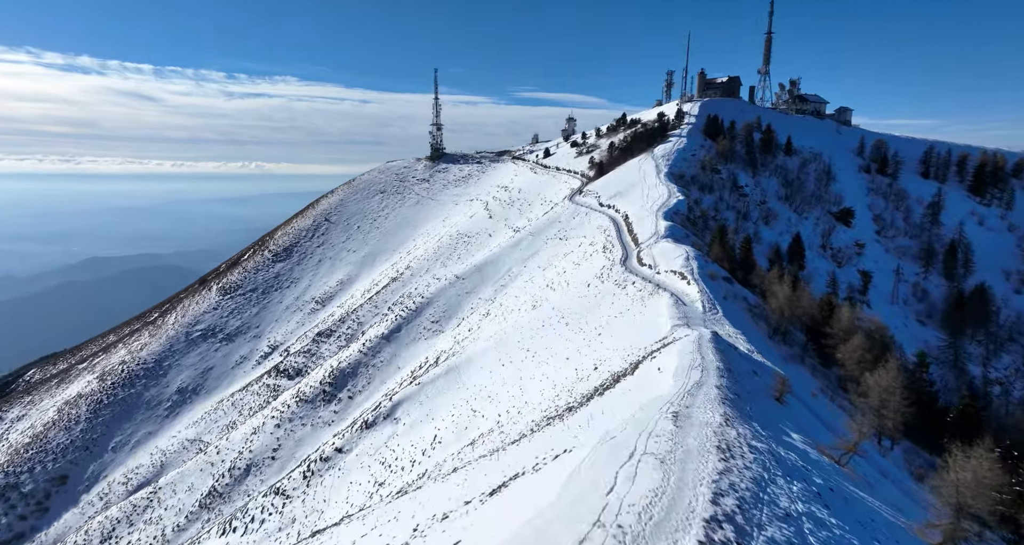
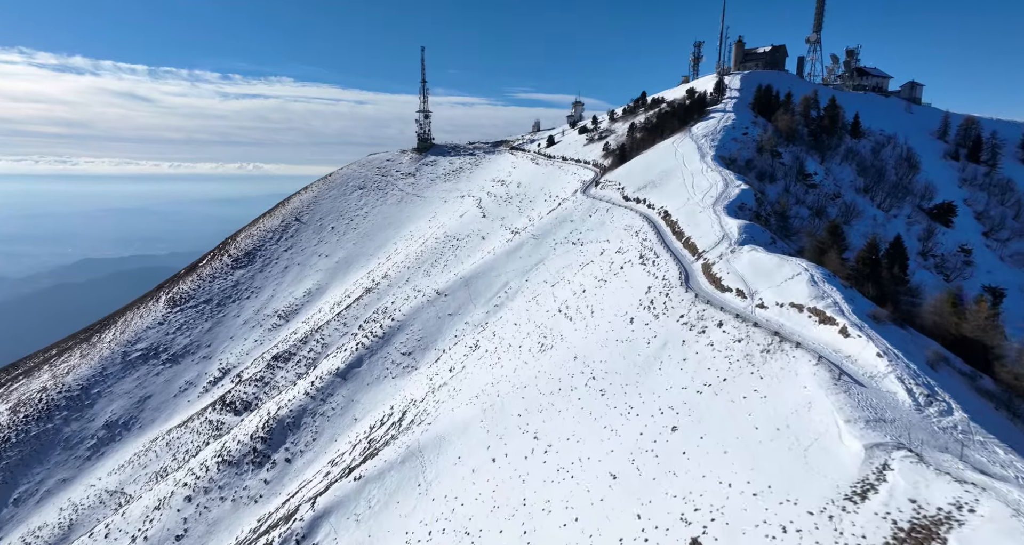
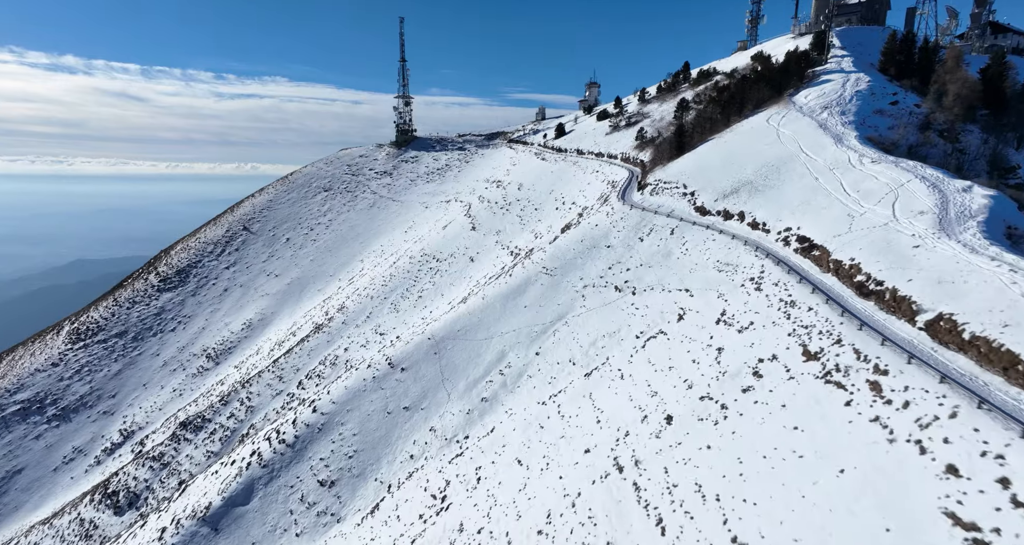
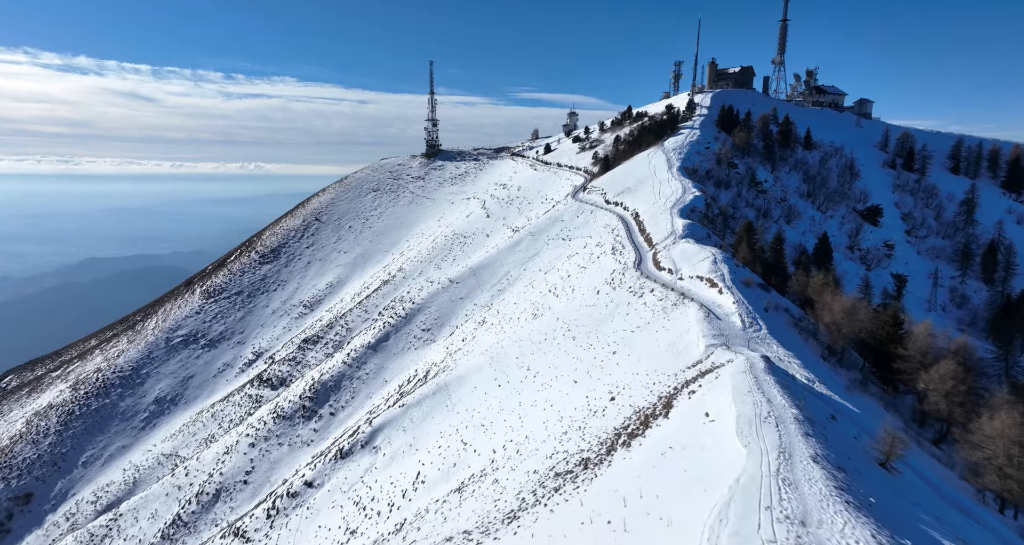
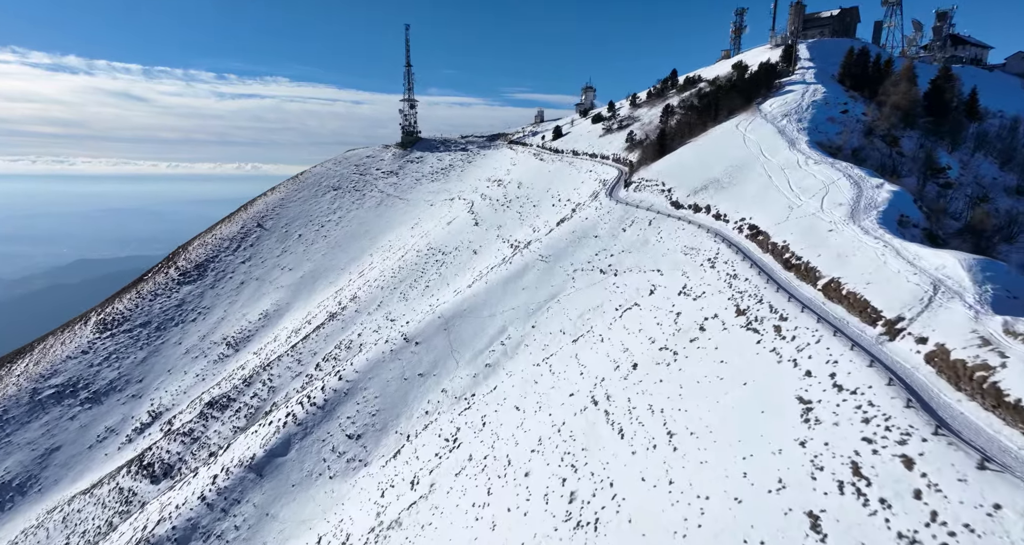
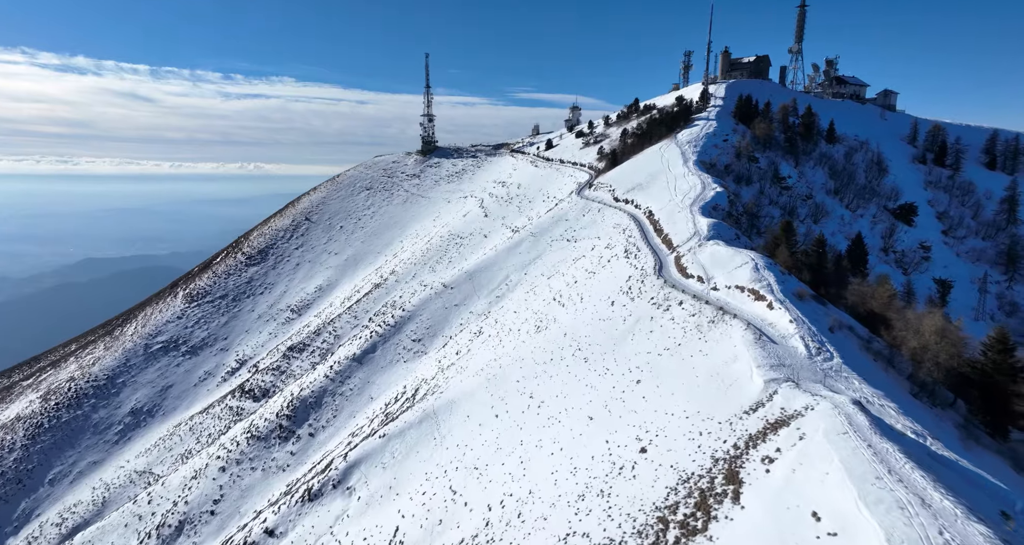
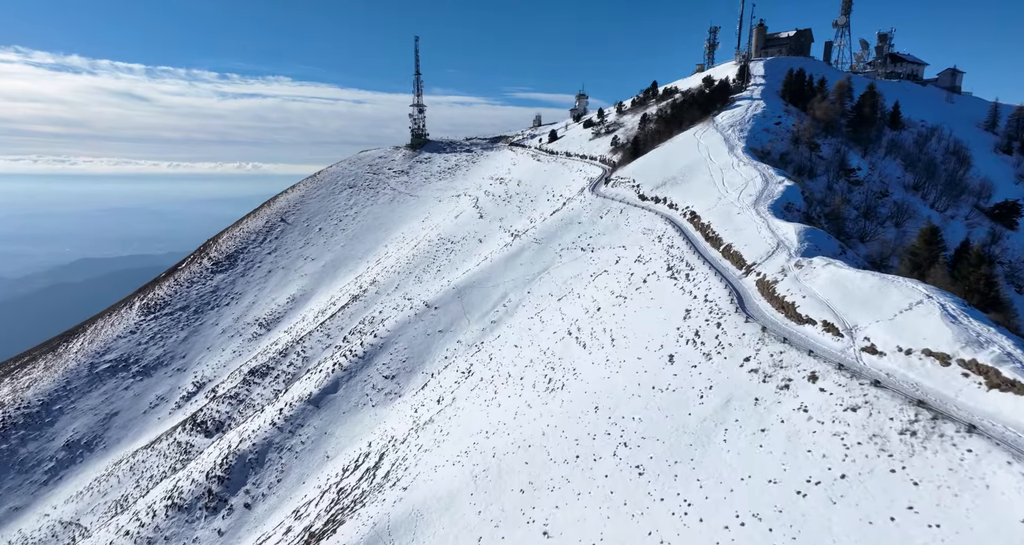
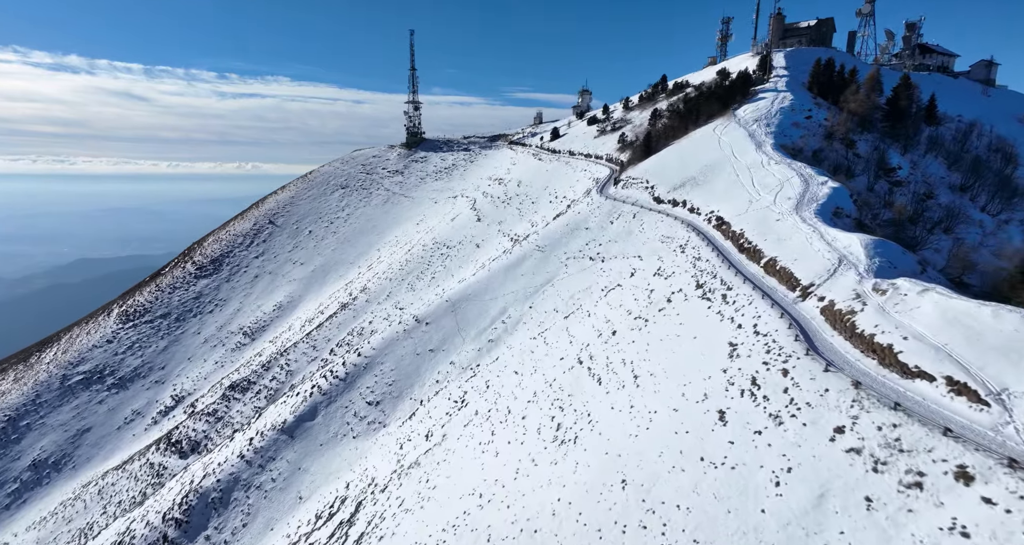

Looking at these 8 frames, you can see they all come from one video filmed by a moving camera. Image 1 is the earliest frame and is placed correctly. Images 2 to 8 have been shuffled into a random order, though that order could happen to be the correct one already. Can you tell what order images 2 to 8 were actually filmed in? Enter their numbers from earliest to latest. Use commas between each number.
4, 6, 2, 7, 8, 5, 3
